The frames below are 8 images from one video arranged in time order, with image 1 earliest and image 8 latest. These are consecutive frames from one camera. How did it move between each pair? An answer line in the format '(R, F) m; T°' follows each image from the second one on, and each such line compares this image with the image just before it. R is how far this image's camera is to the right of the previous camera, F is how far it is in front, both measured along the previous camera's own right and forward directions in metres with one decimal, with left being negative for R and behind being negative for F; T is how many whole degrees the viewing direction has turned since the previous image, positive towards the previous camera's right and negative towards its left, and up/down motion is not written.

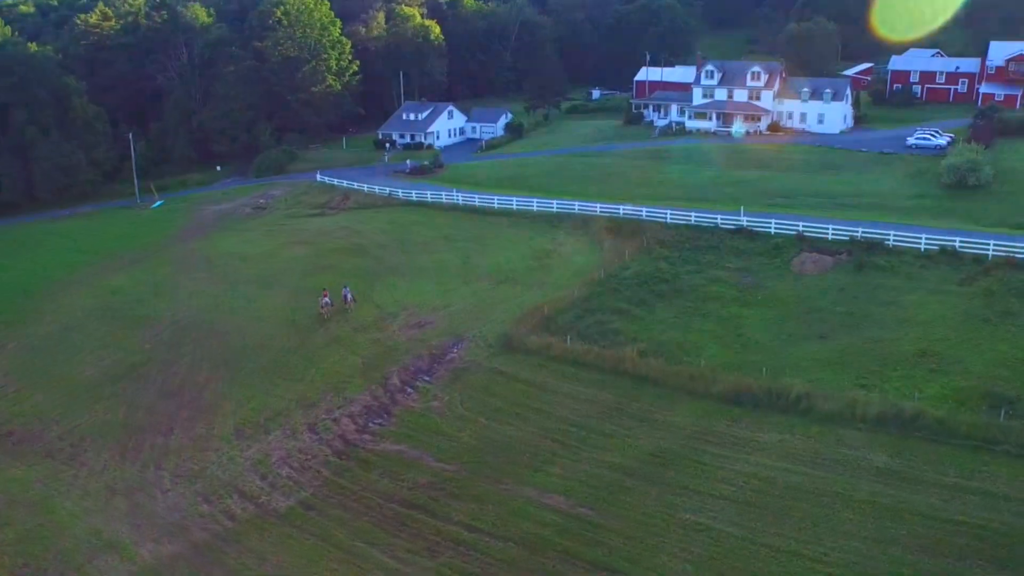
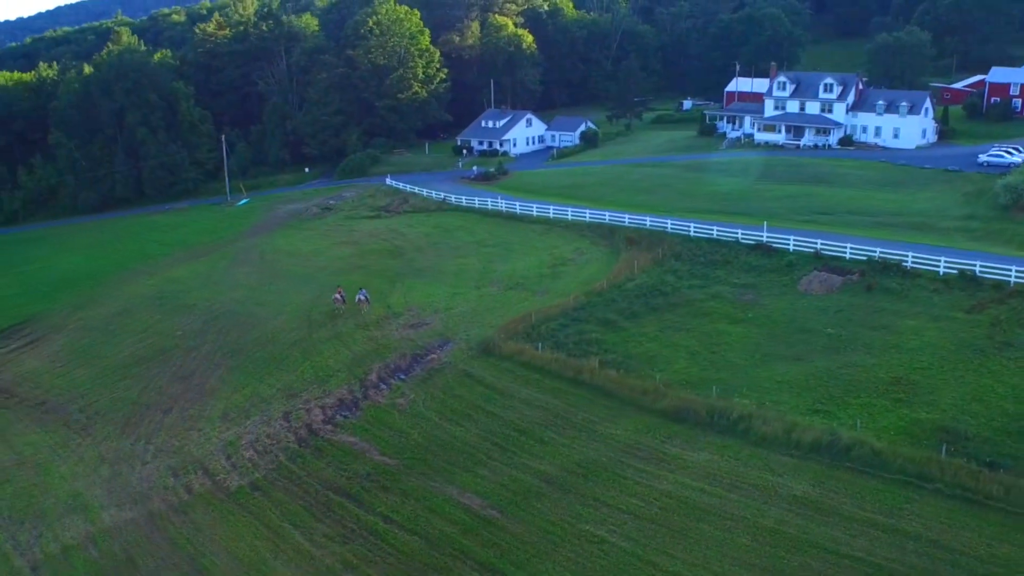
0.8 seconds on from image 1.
(+4.4, -0.1) m; -9°
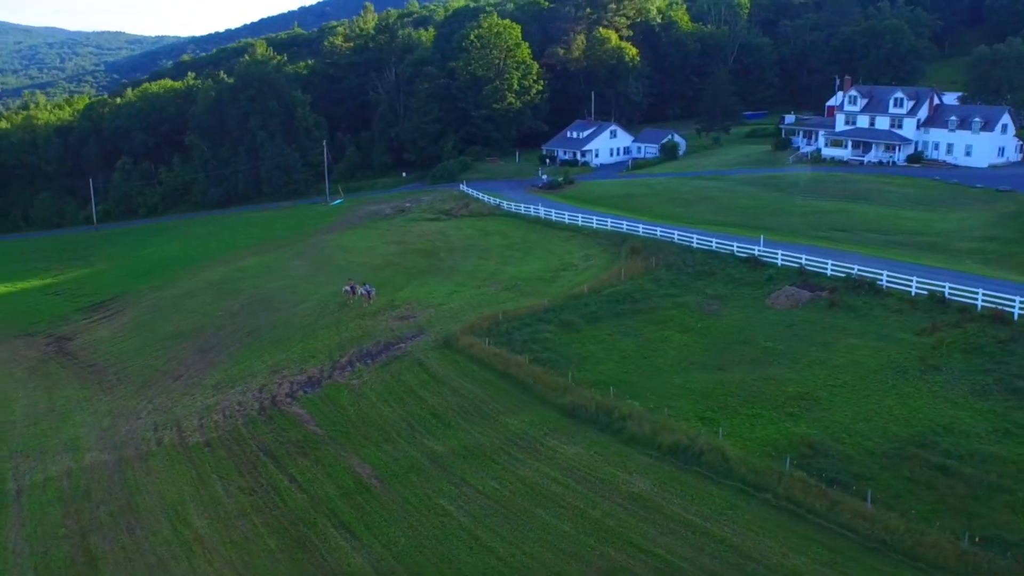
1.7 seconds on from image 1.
(+6.2, -0.9) m; -11°
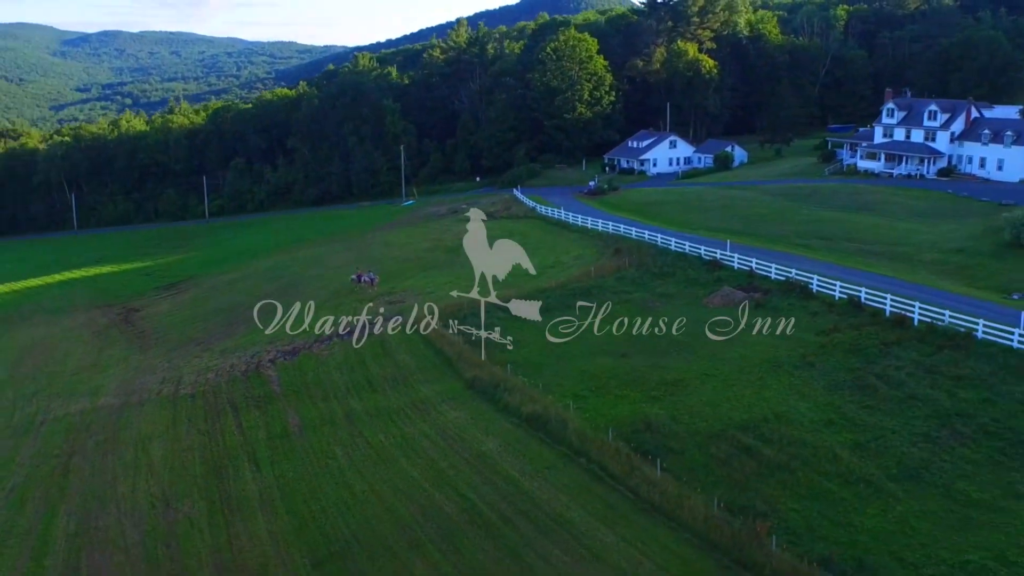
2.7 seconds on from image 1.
(+6.2, -2.2) m; -10°
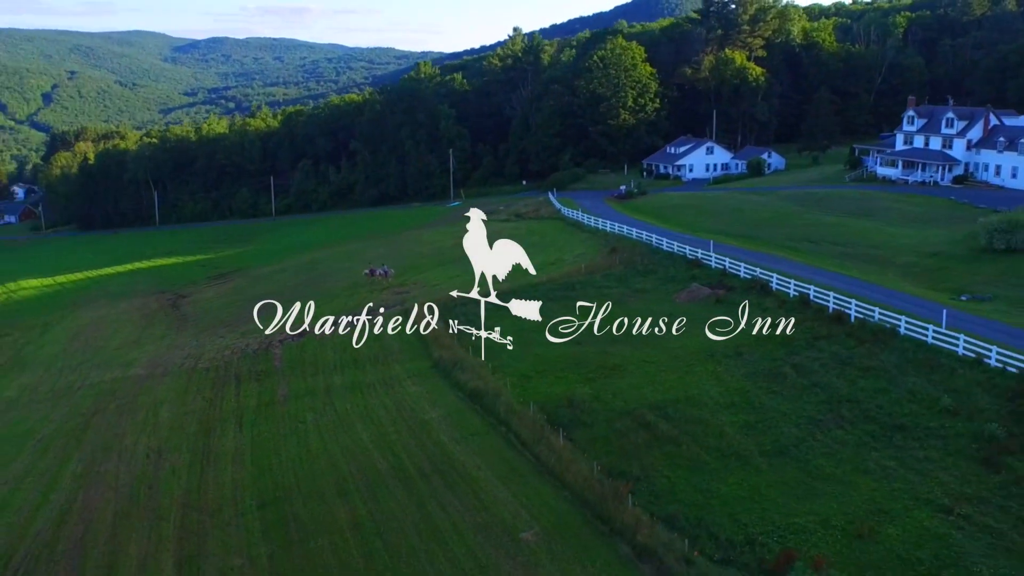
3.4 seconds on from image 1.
(+3.7, -2.1) m; -6°
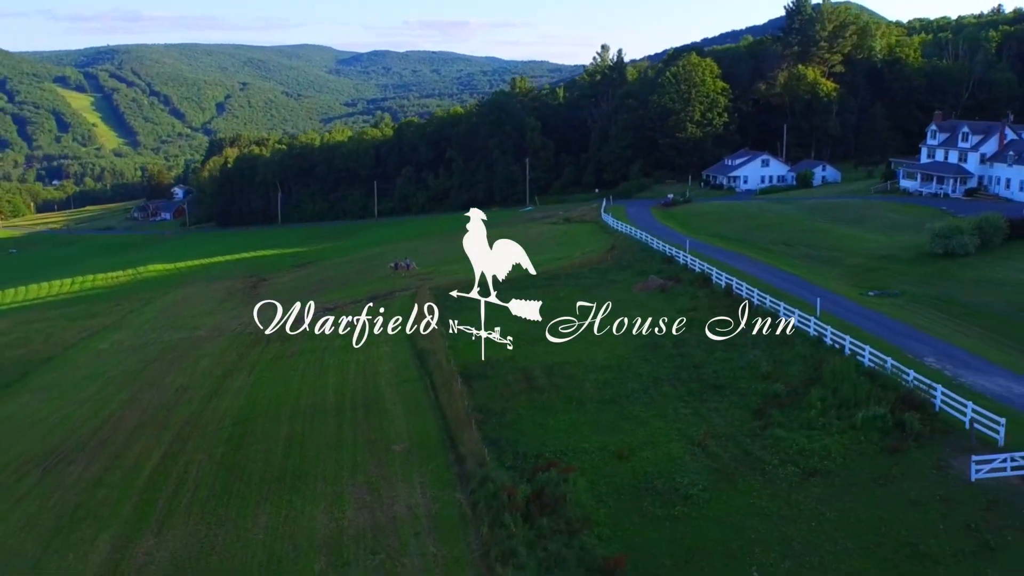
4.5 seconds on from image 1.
(+6.4, -4.2) m; -9°
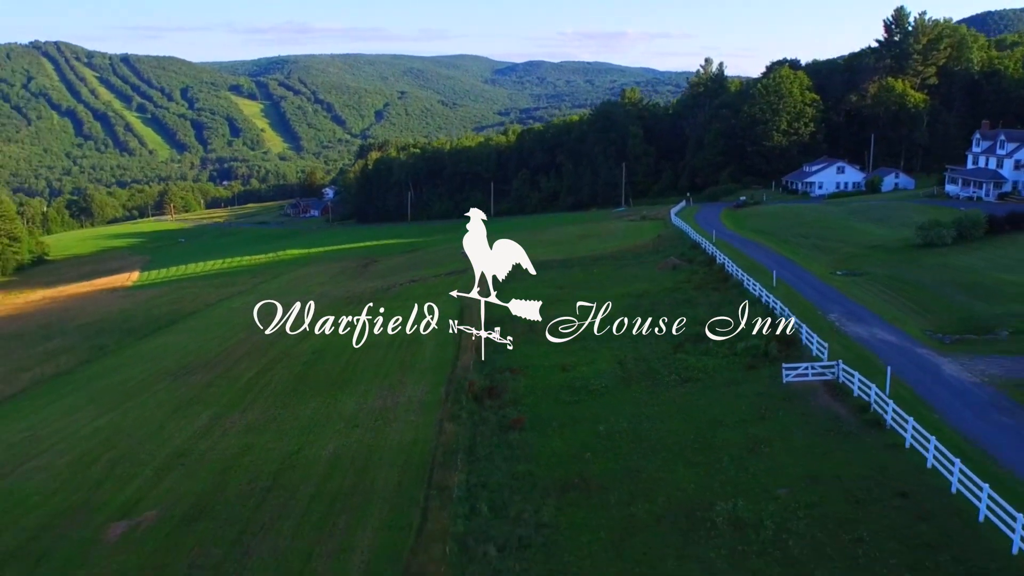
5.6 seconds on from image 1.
(+4.8, -6.3) m; -9°
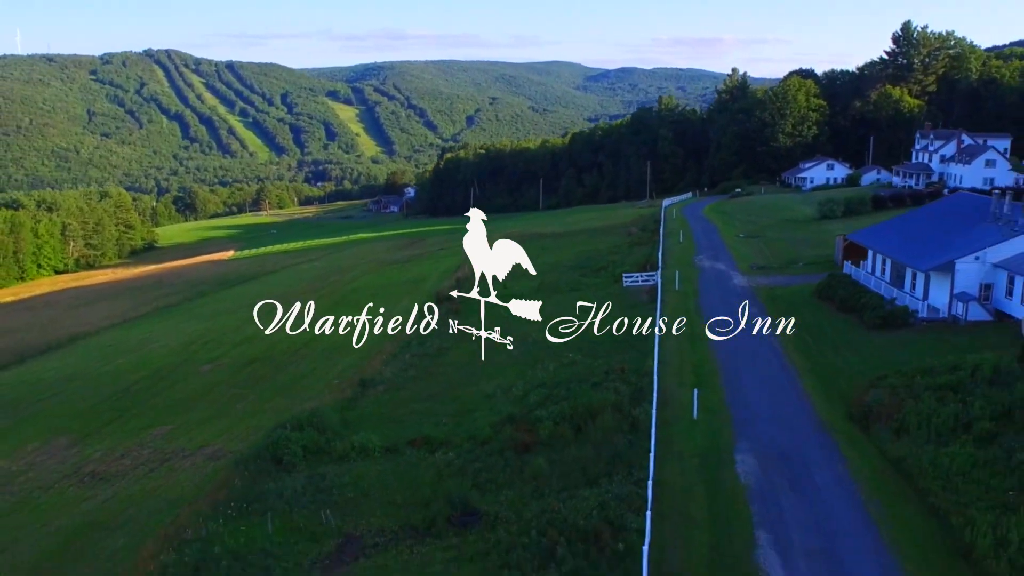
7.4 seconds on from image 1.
(+5.4, -11.0) m; -6°
